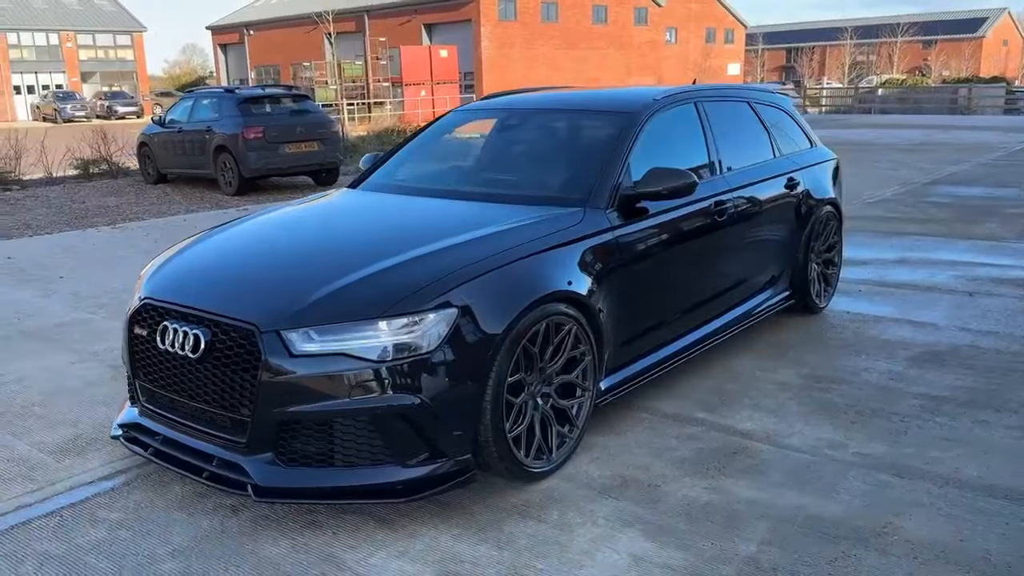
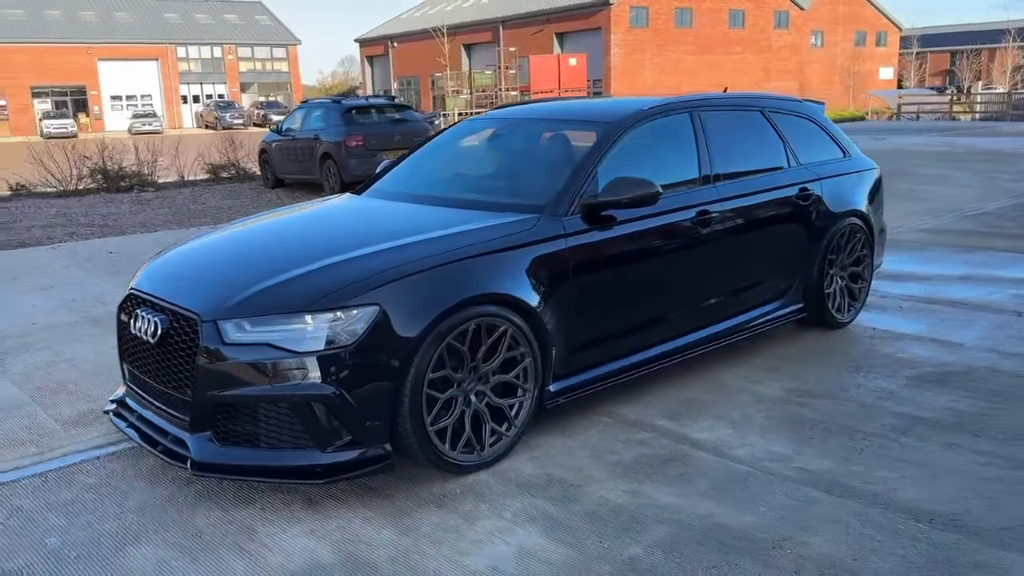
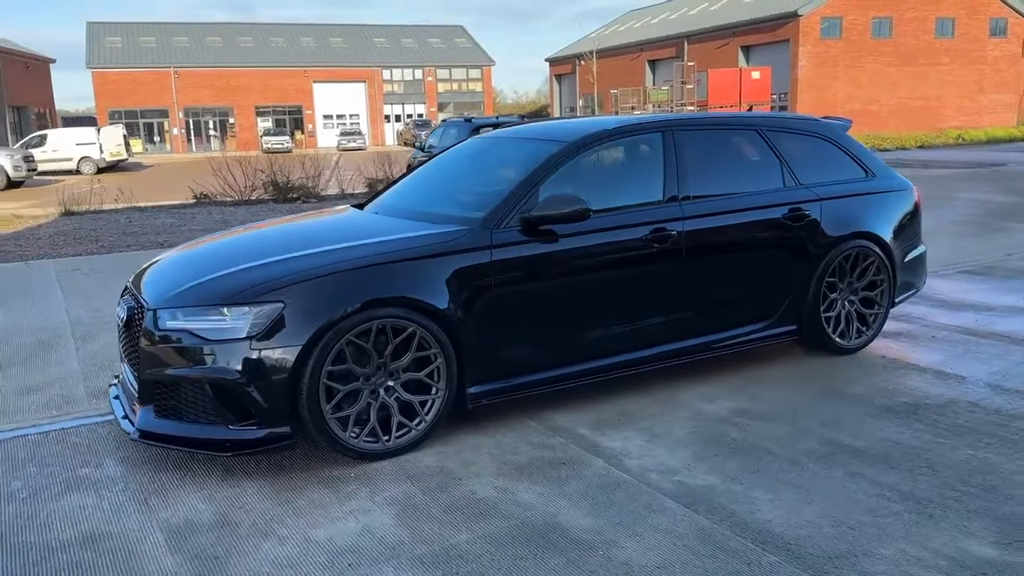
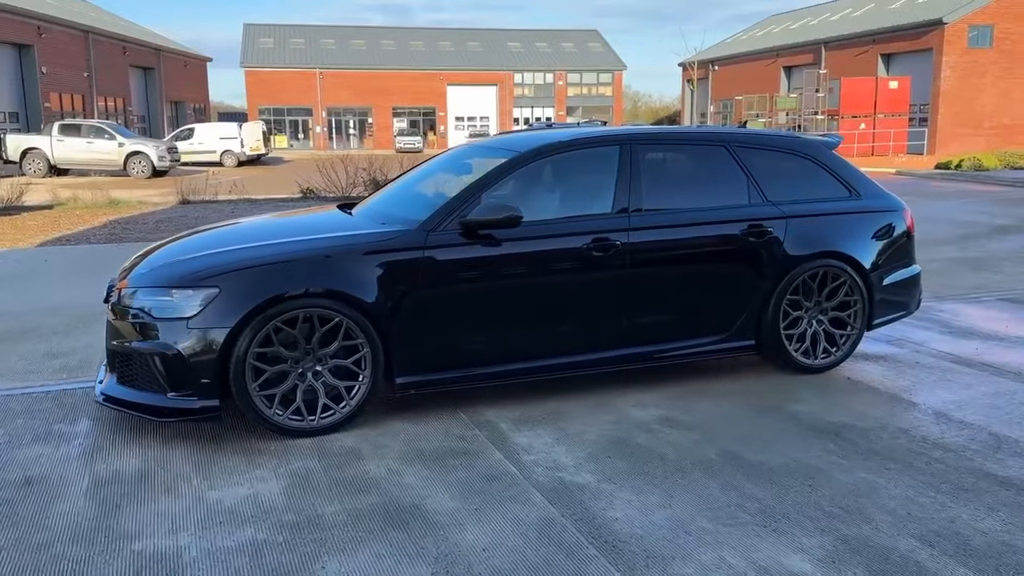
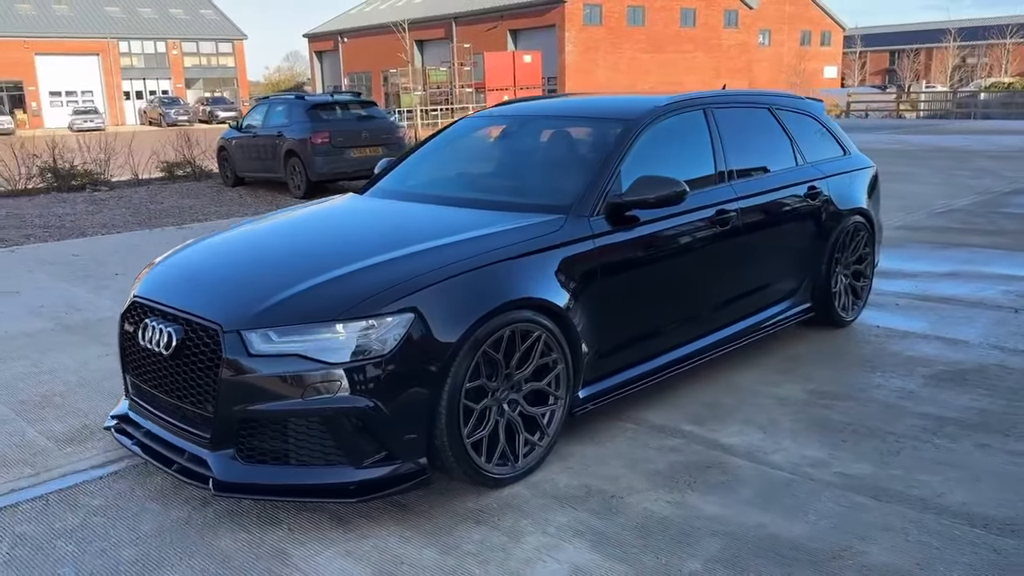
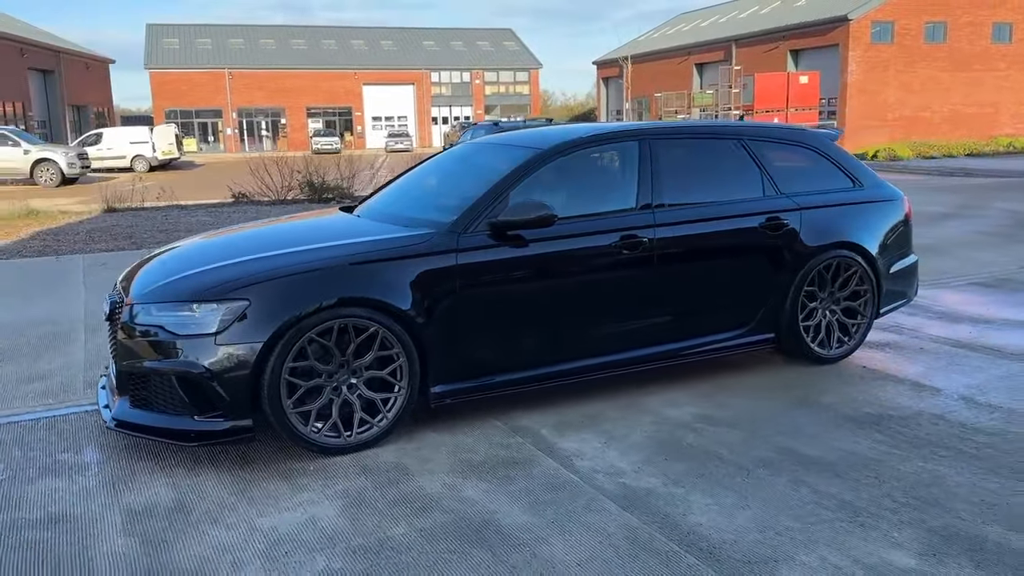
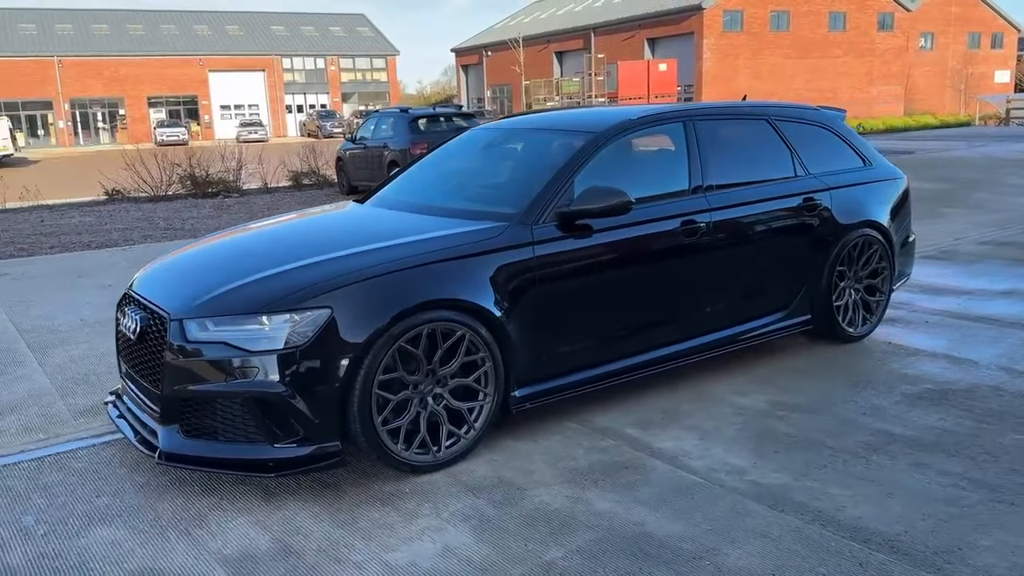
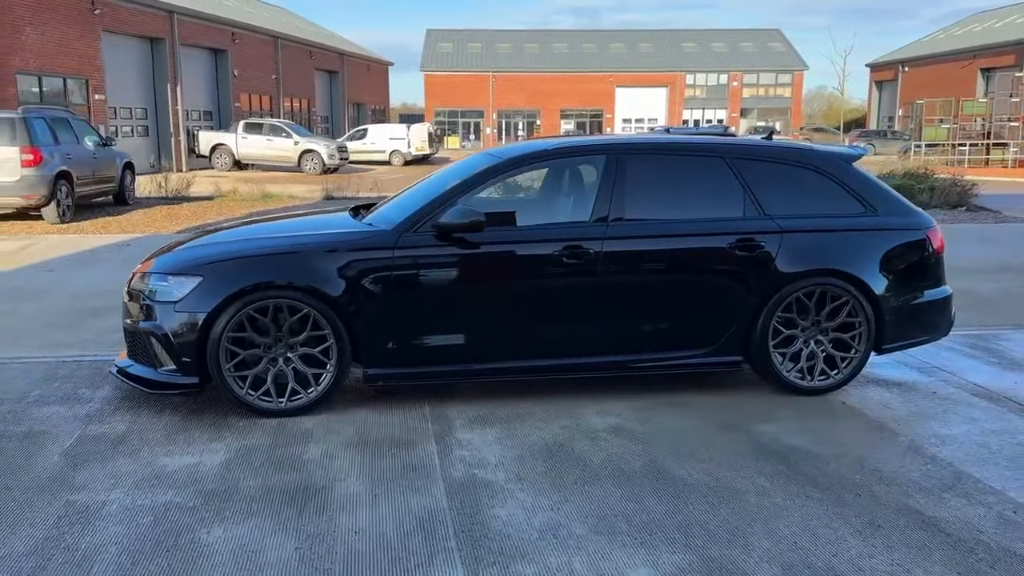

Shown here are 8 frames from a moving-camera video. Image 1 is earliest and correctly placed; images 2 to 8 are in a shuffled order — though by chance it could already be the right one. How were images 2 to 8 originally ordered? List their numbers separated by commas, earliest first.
5, 2, 7, 3, 6, 4, 8
